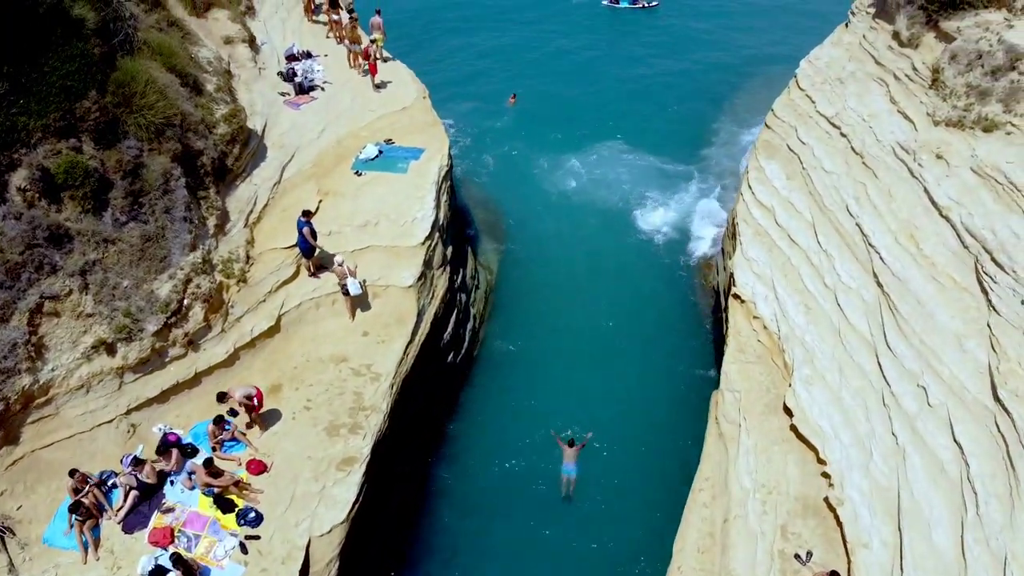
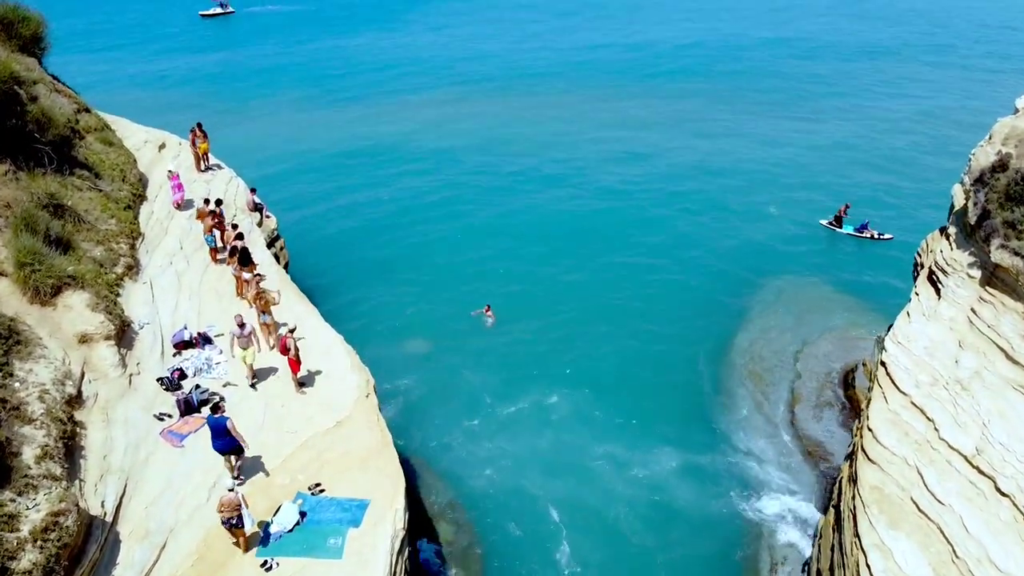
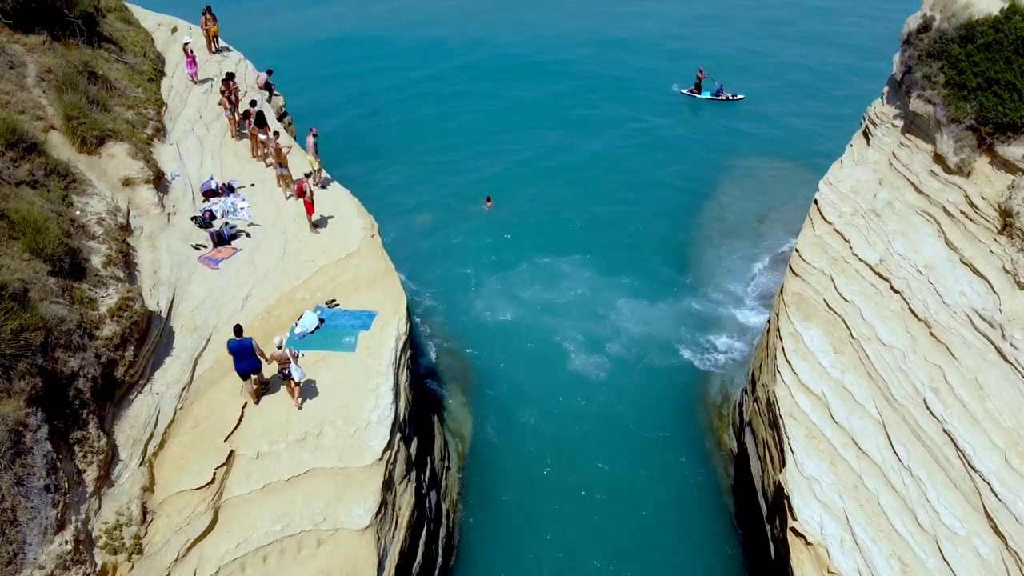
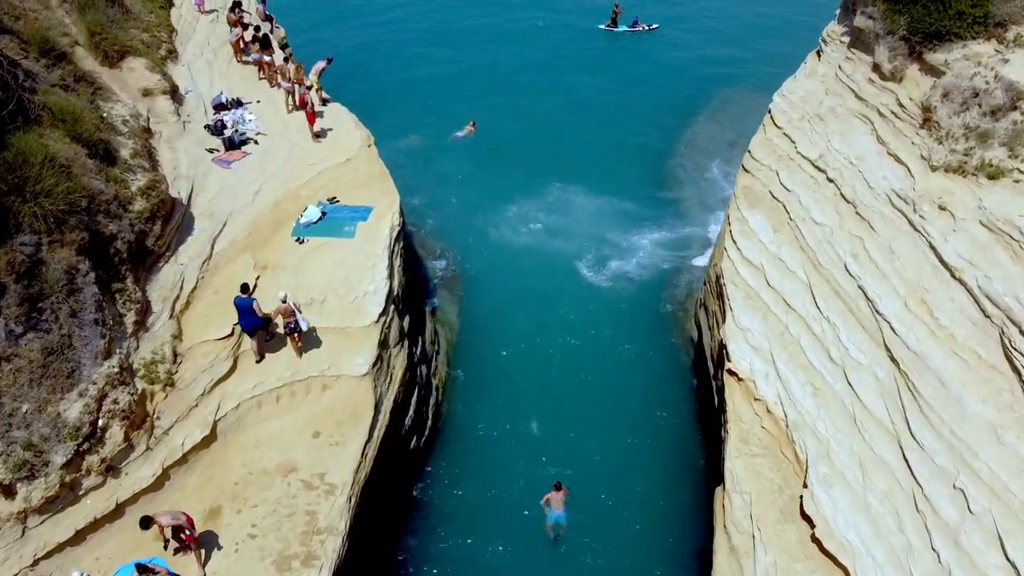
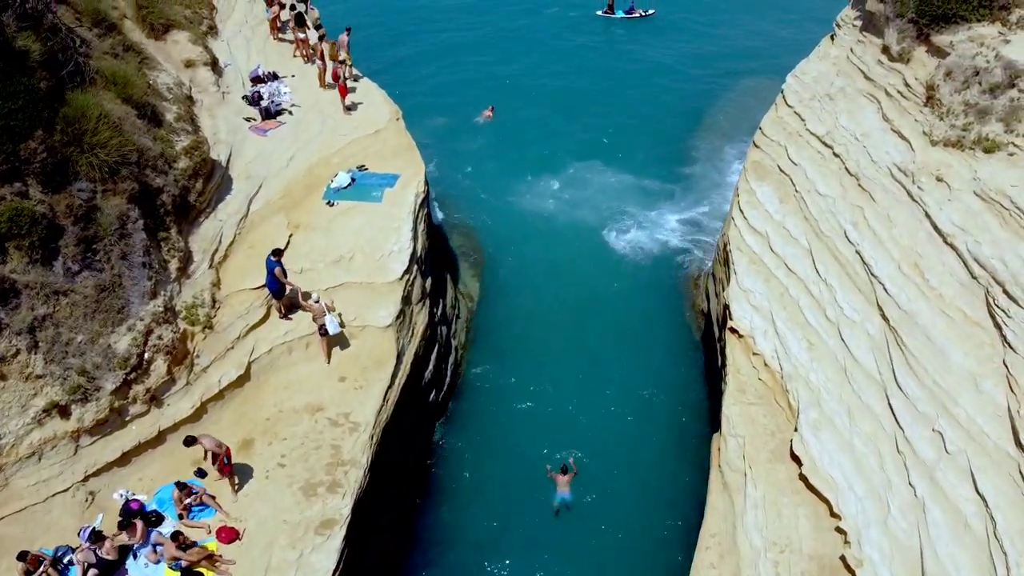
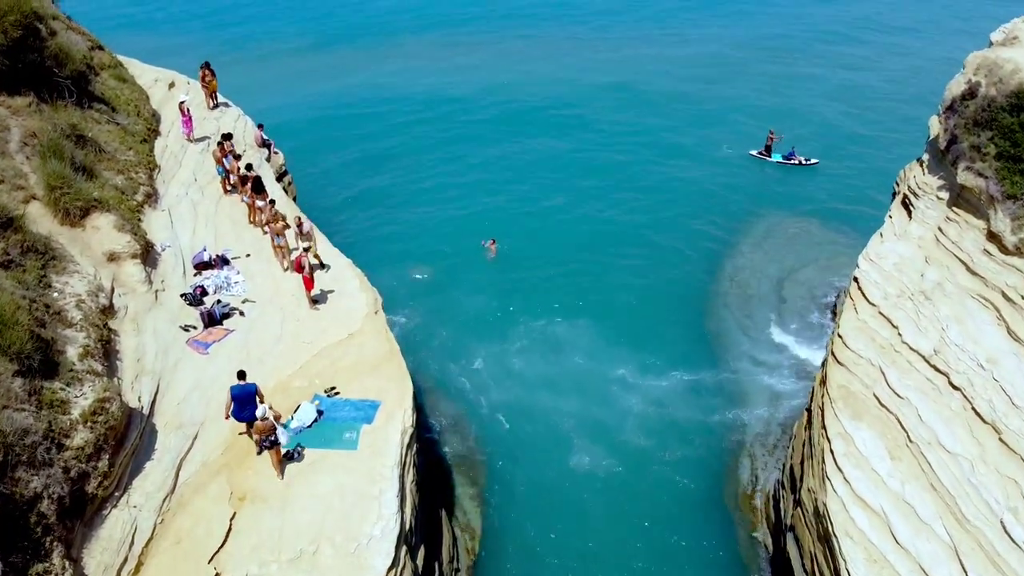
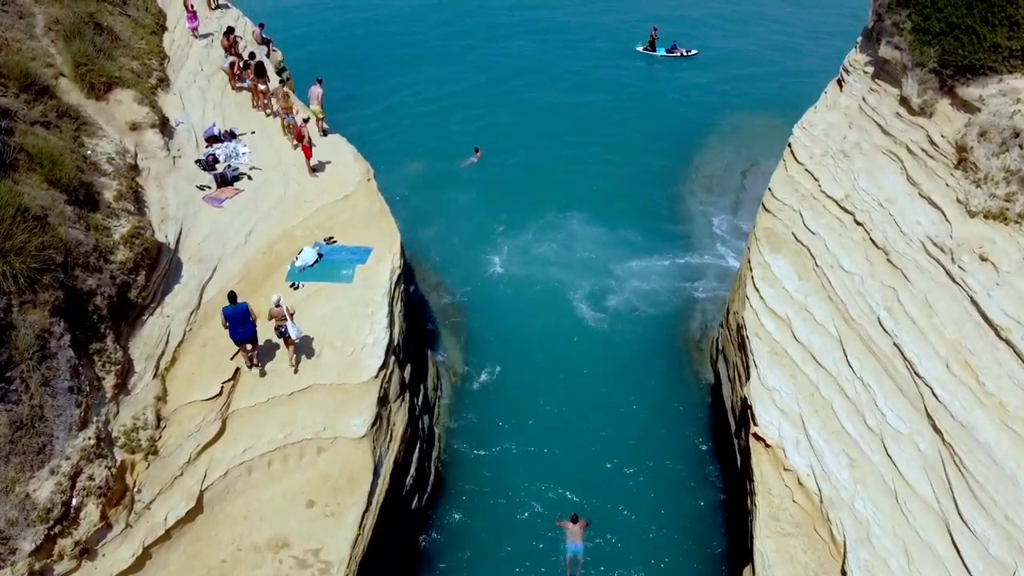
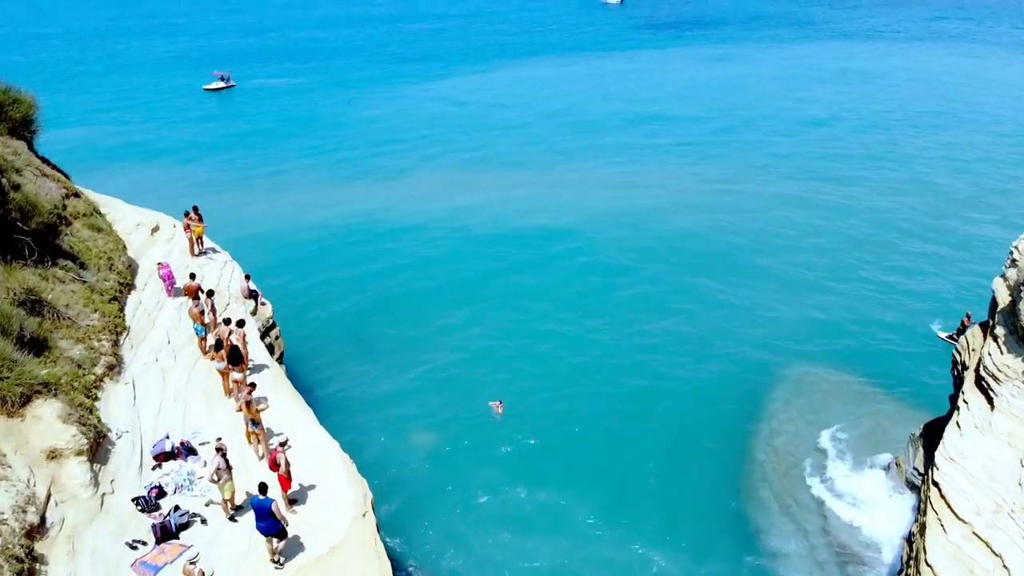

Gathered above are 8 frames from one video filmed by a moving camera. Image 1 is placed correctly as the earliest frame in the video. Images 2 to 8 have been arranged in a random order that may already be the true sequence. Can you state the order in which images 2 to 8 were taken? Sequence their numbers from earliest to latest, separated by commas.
5, 4, 7, 3, 6, 2, 8
